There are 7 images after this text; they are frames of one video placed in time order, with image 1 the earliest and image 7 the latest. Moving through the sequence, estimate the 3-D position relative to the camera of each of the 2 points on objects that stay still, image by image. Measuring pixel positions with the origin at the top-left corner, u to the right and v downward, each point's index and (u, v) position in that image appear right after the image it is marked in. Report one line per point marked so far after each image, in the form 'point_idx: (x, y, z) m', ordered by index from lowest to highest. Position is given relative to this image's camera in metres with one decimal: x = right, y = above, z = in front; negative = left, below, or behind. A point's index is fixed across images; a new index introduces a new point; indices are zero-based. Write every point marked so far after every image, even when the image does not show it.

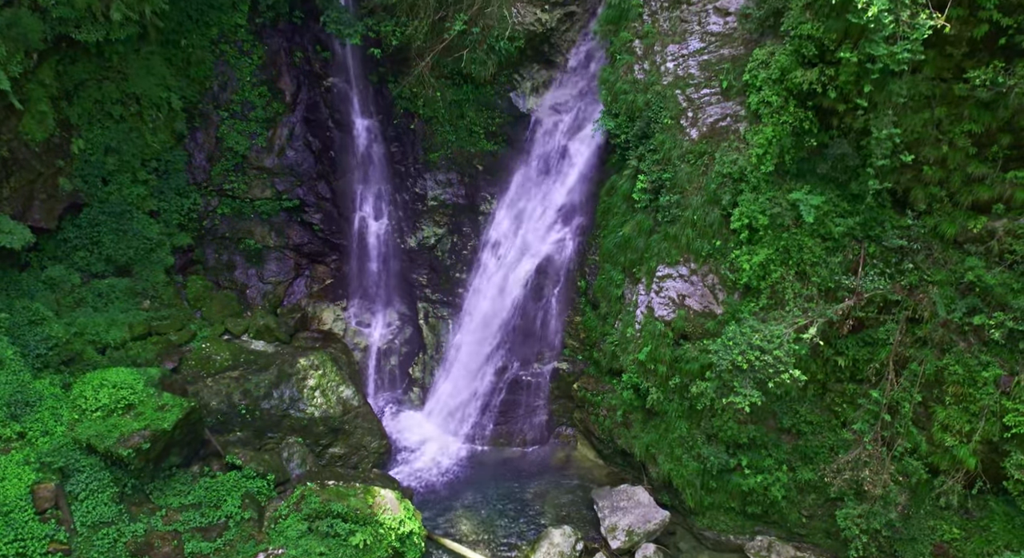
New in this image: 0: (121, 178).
0: (-5.7, +1.5, +10.2) m
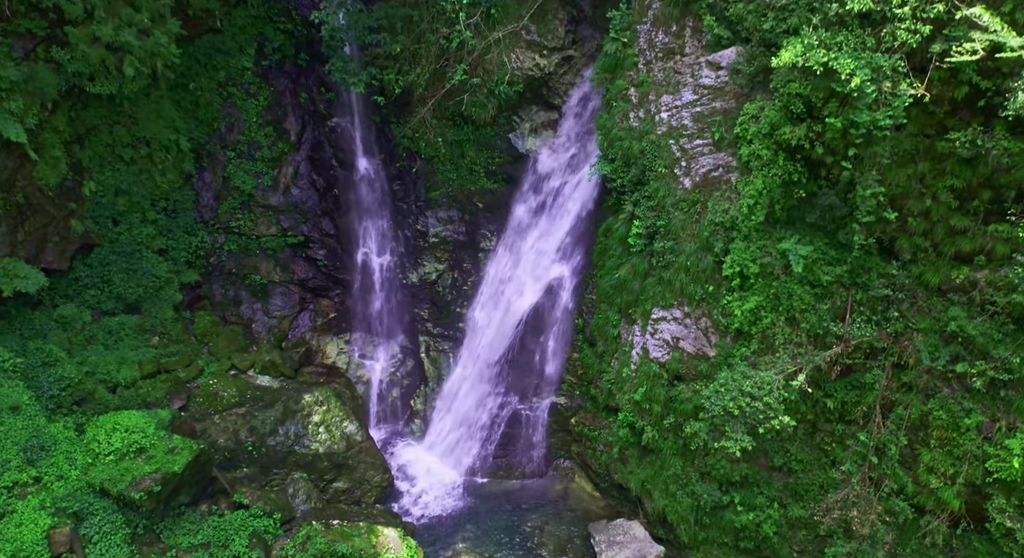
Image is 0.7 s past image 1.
0: (-5.7, +0.9, +10.5) m
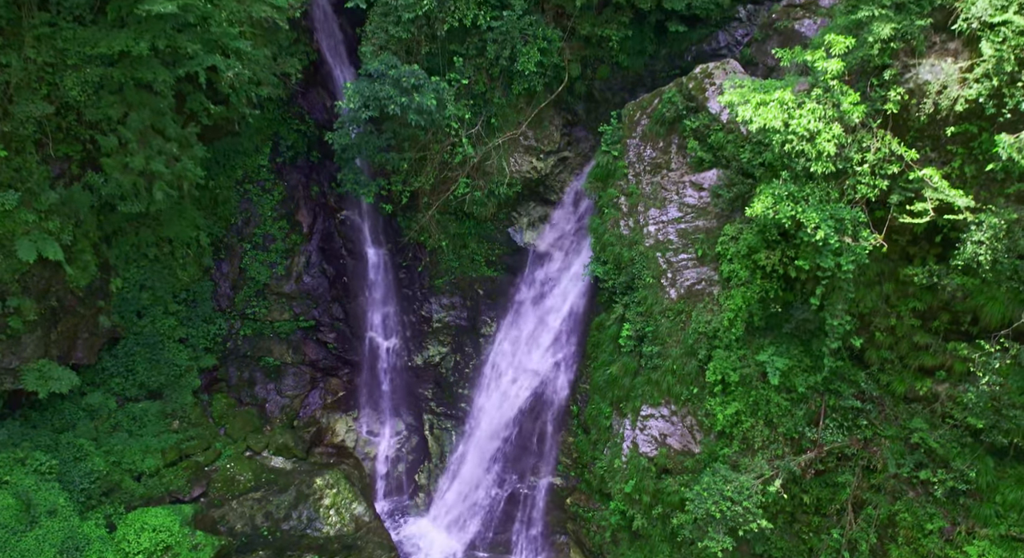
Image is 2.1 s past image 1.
0: (-5.8, -0.5, +11.2) m
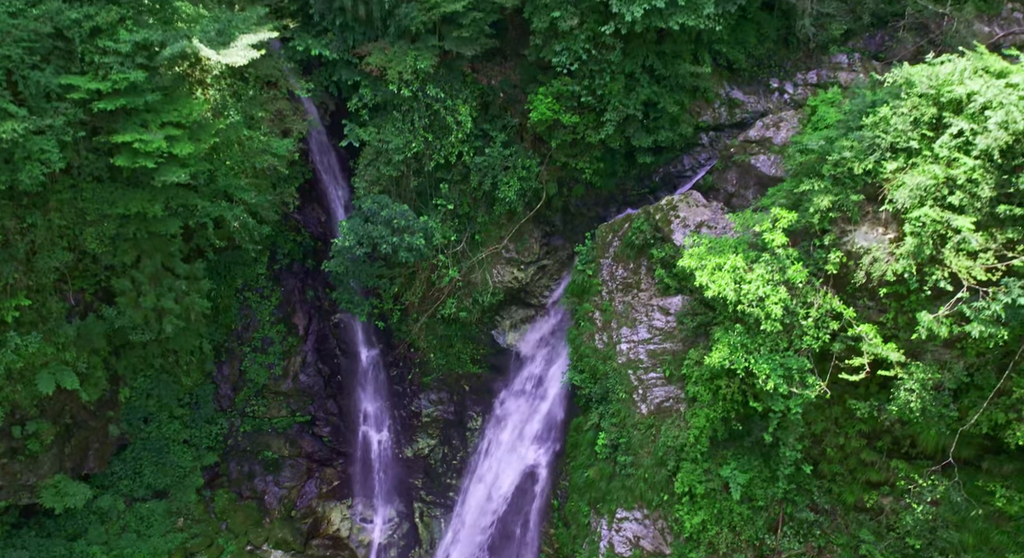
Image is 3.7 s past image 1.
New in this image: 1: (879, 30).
0: (-6.0, -2.4, +11.9) m
1: (+6.5, +4.5, +12.4) m
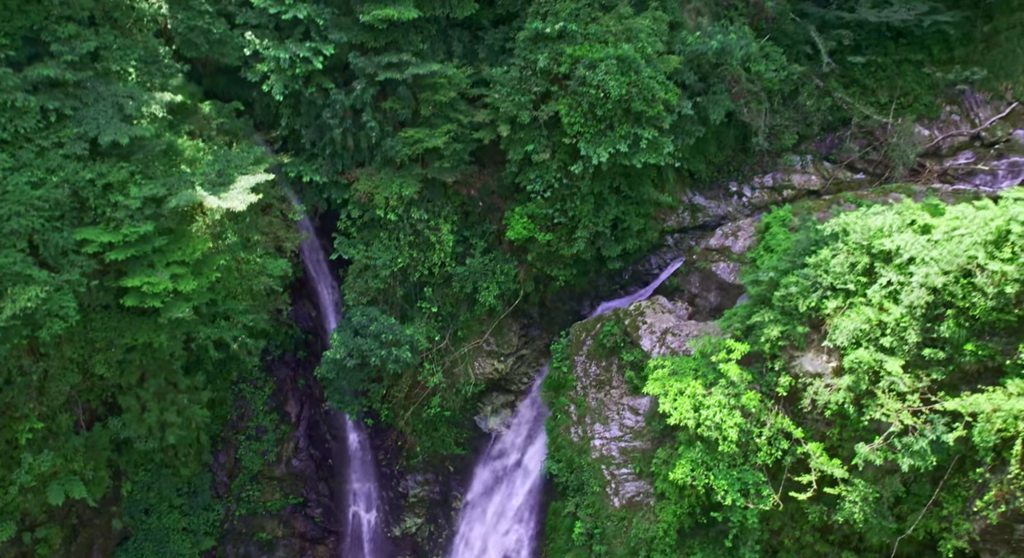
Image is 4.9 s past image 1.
0: (-6.3, -4.2, +12.5) m
1: (+6.1, +2.8, +13.4) m
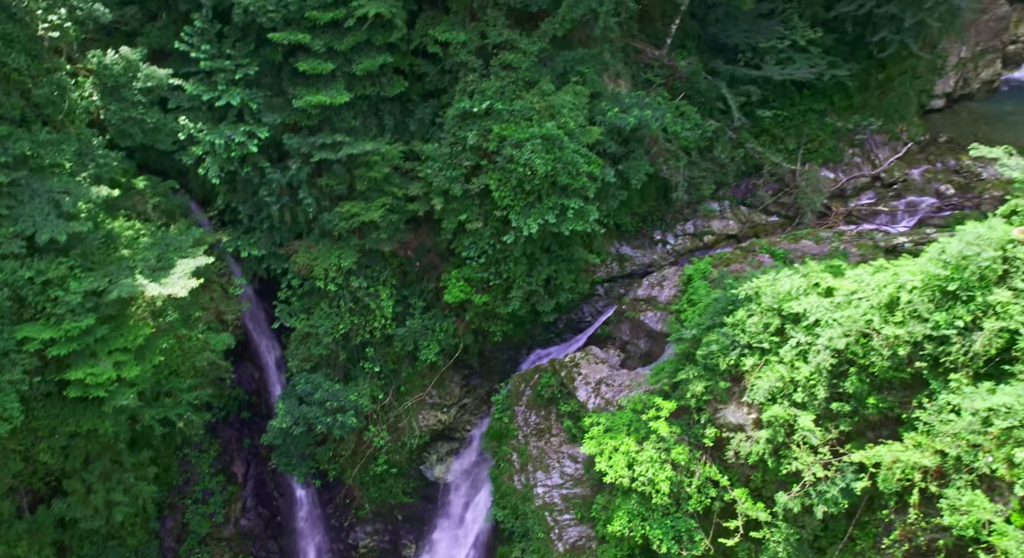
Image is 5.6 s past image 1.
0: (-7.2, -5.5, +12.5) m
1: (+4.8, +2.1, +14.3) m
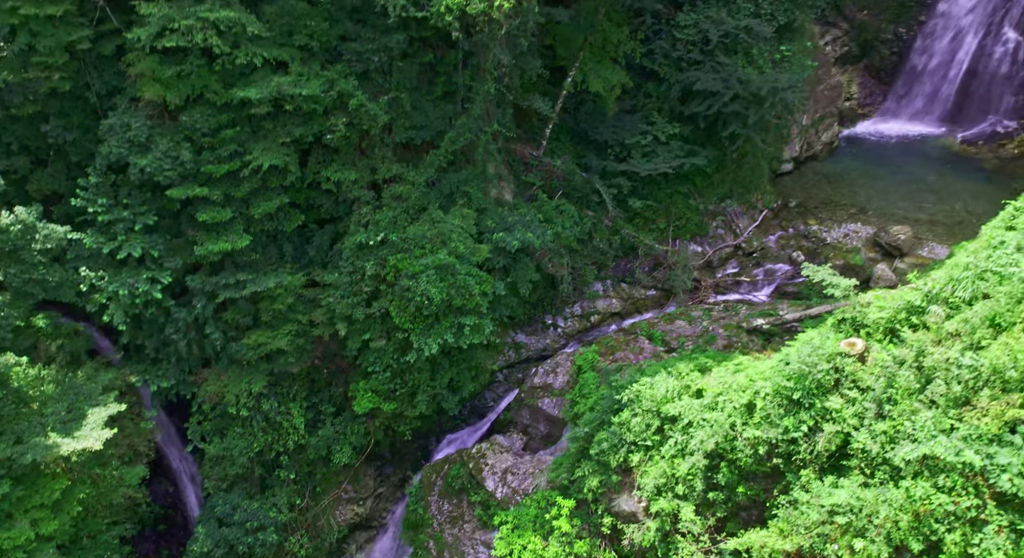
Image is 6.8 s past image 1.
0: (-8.6, -7.9, +12.4) m
1: (+2.5, +0.4, +15.8) m
